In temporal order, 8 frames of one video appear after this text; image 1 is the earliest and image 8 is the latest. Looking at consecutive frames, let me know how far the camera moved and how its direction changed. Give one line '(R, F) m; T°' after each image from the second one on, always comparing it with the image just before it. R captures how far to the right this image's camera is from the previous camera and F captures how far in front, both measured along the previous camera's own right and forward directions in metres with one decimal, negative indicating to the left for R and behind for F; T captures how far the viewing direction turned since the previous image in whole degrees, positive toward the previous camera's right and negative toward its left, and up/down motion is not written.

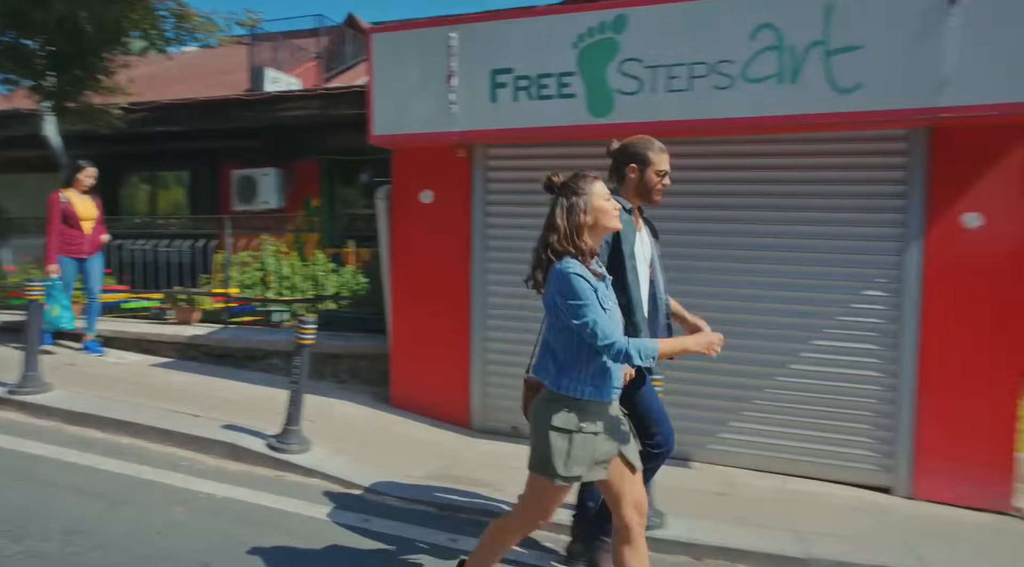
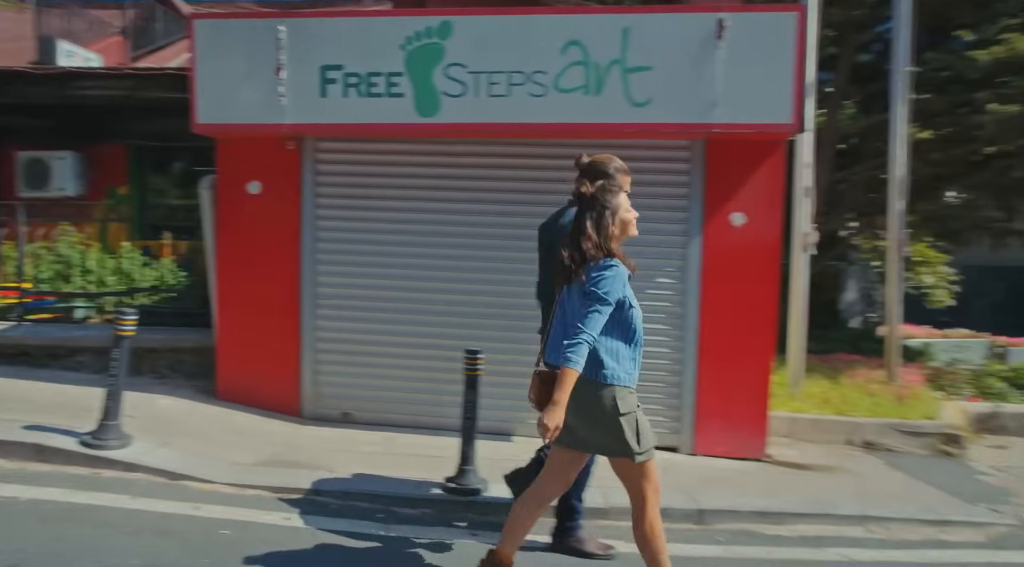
(-0.1, -0.7) m; +12°
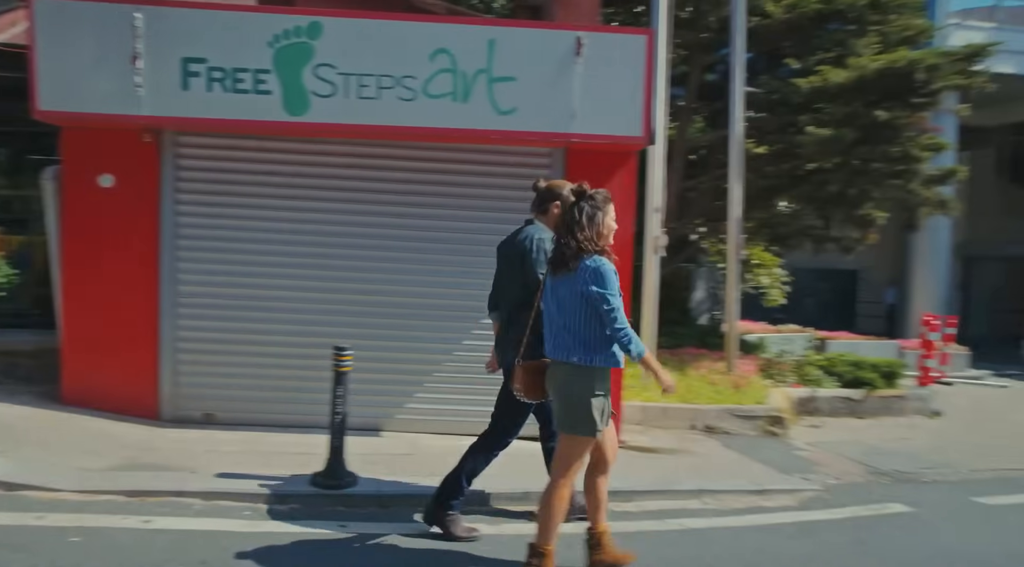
(0.0, -0.4) m; +9°
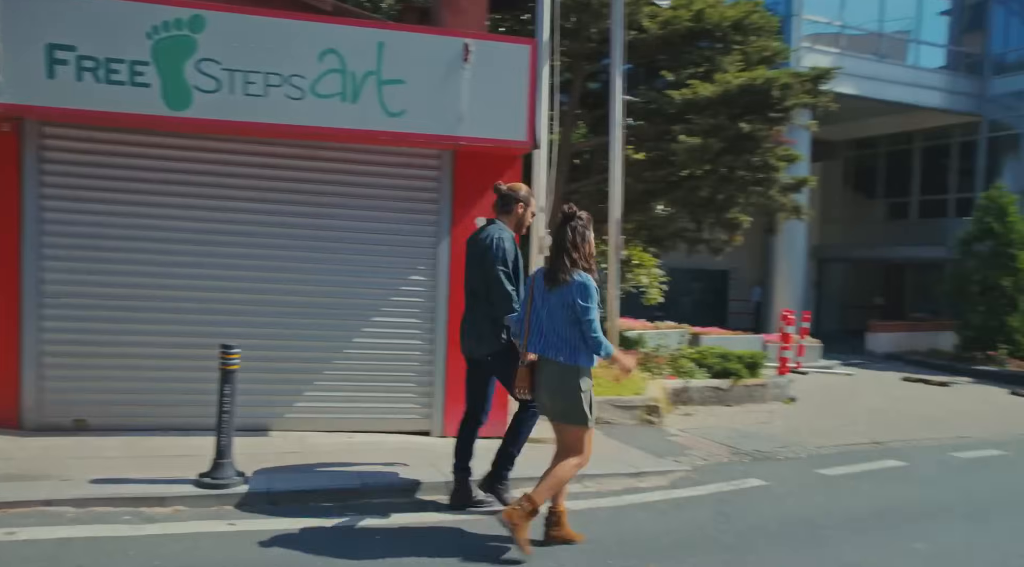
(0.0, -0.3) m; +8°
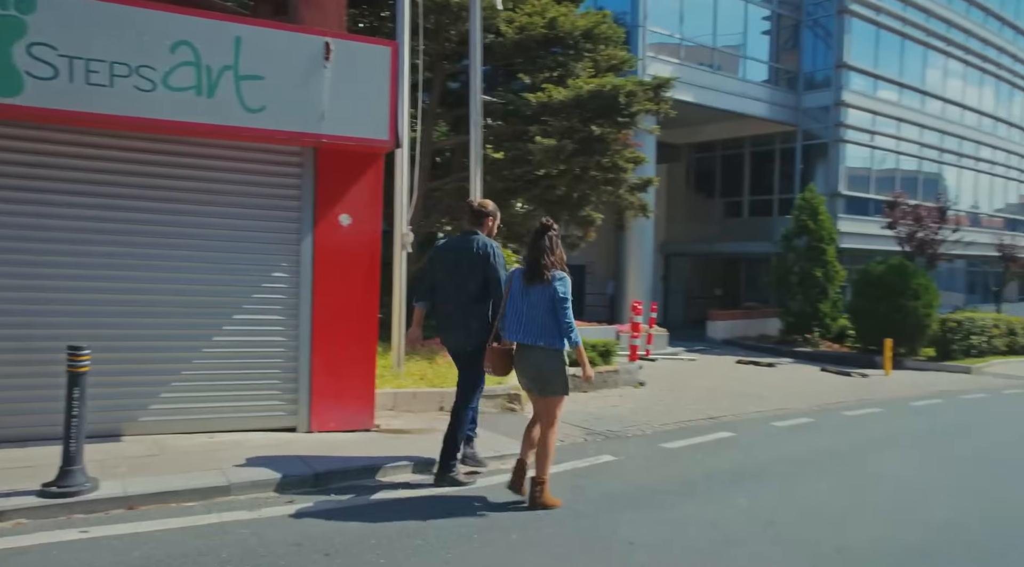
(0.0, -0.3) m; +10°
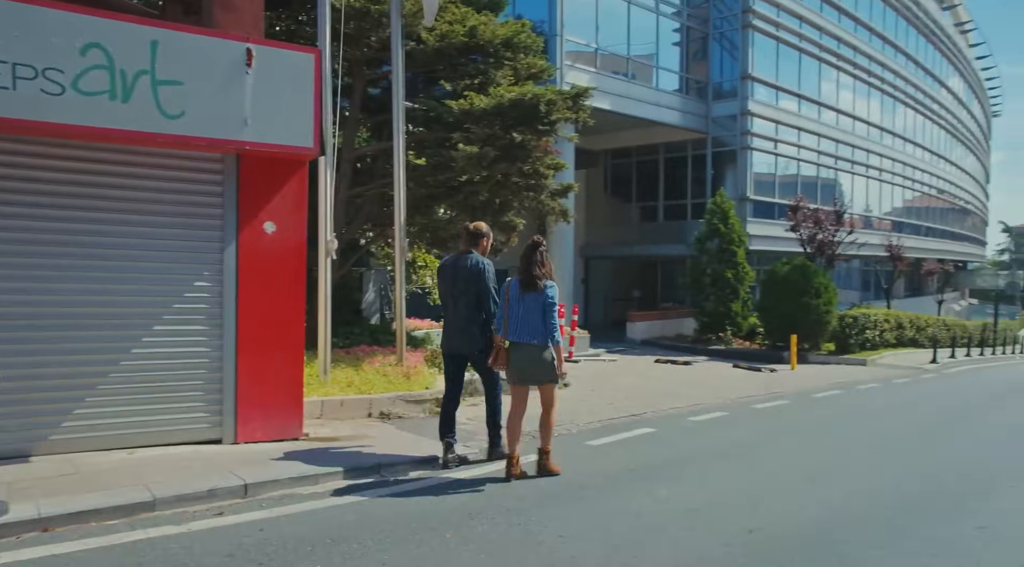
(-0.1, -0.1) m; +6°
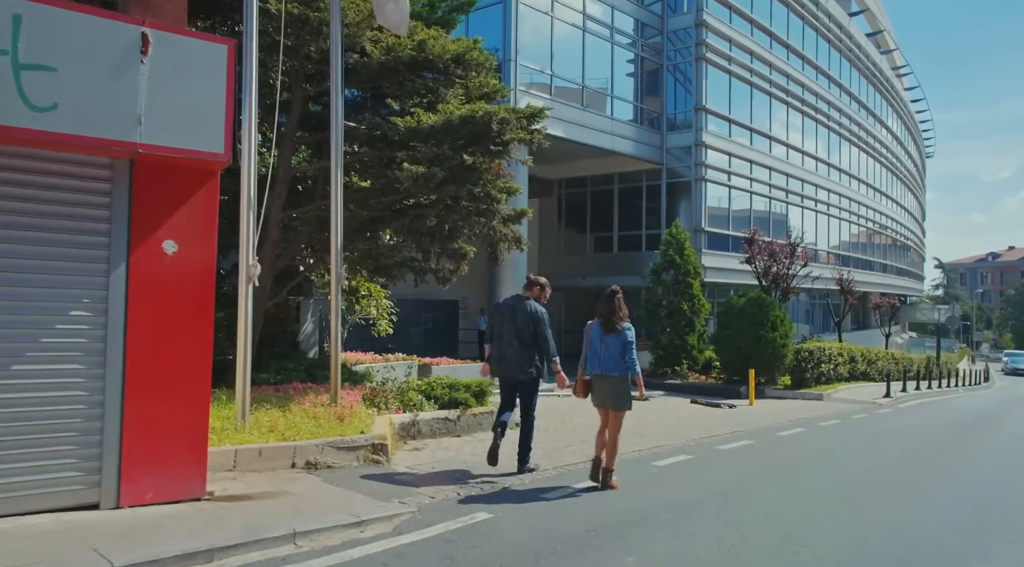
(0.0, +0.8) m; +3°
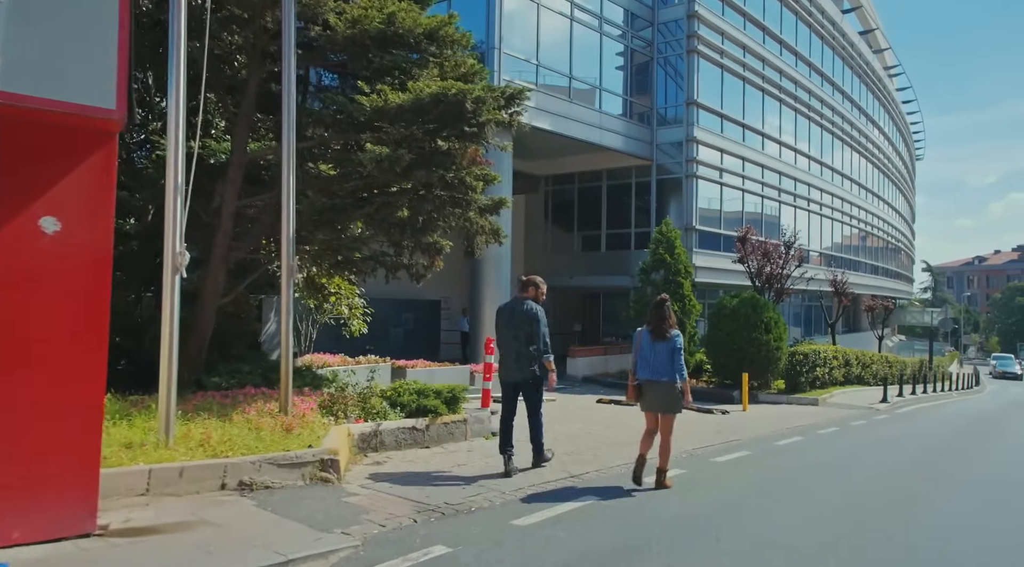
(+0.1, +0.9) m; +1°
